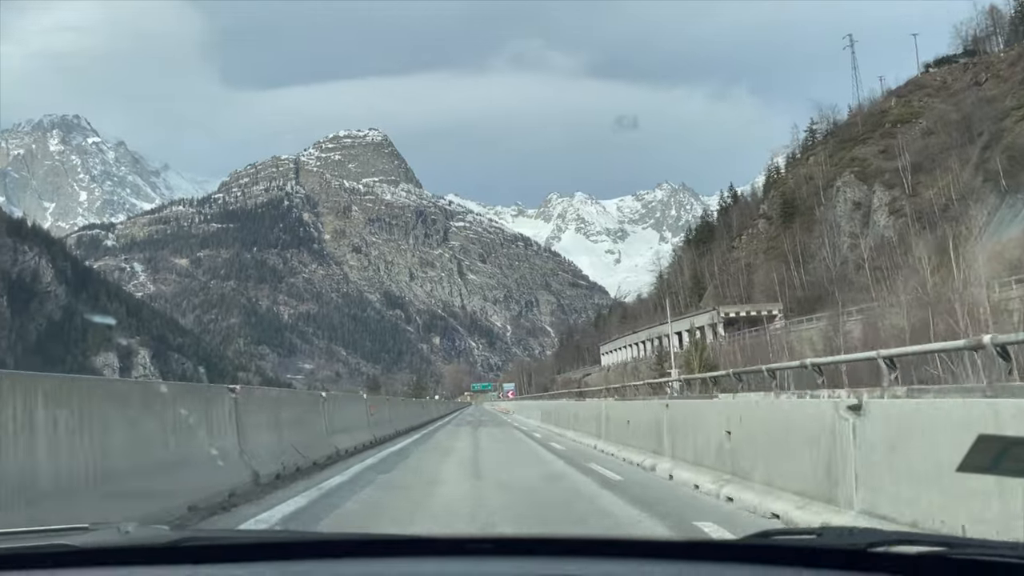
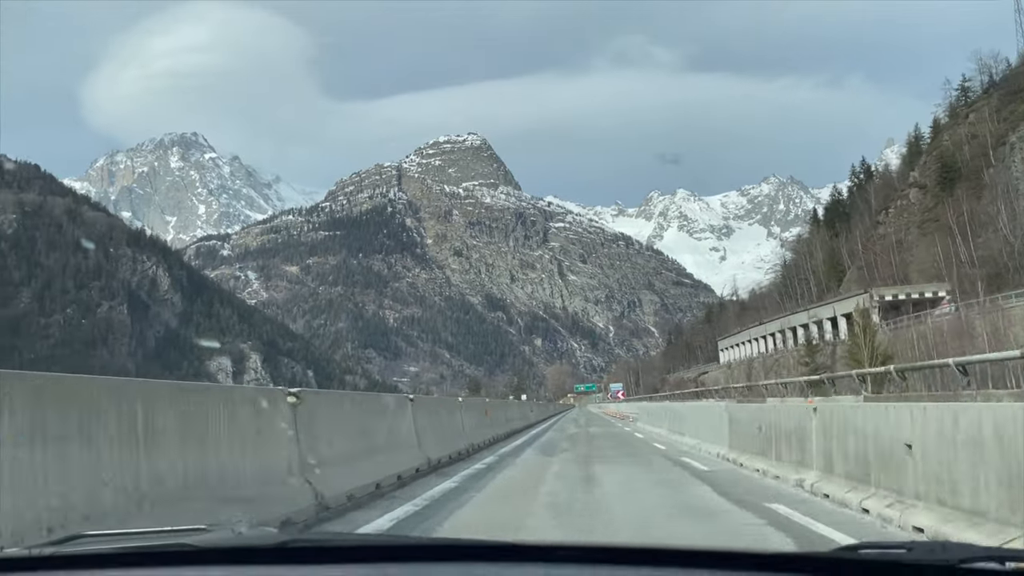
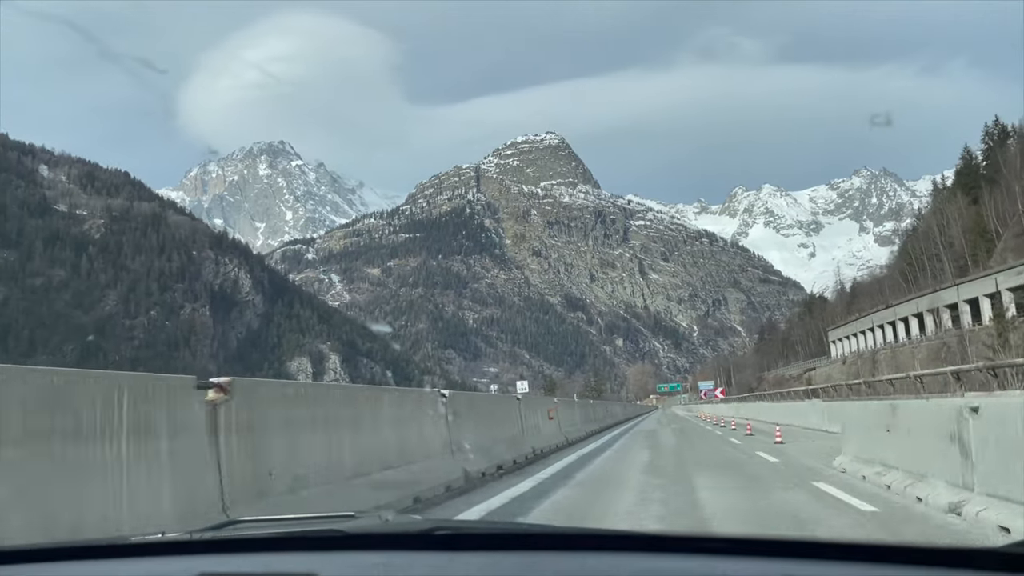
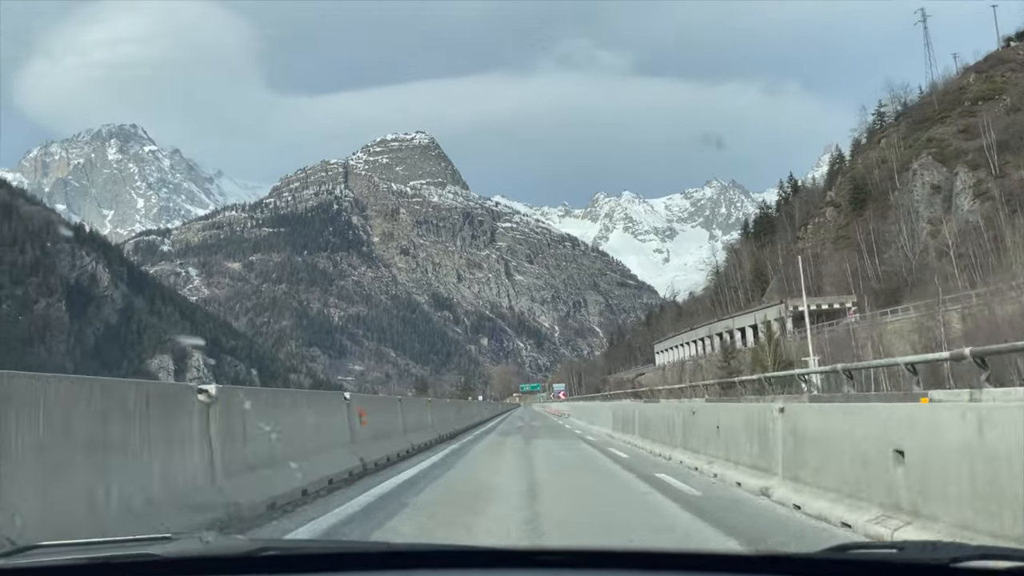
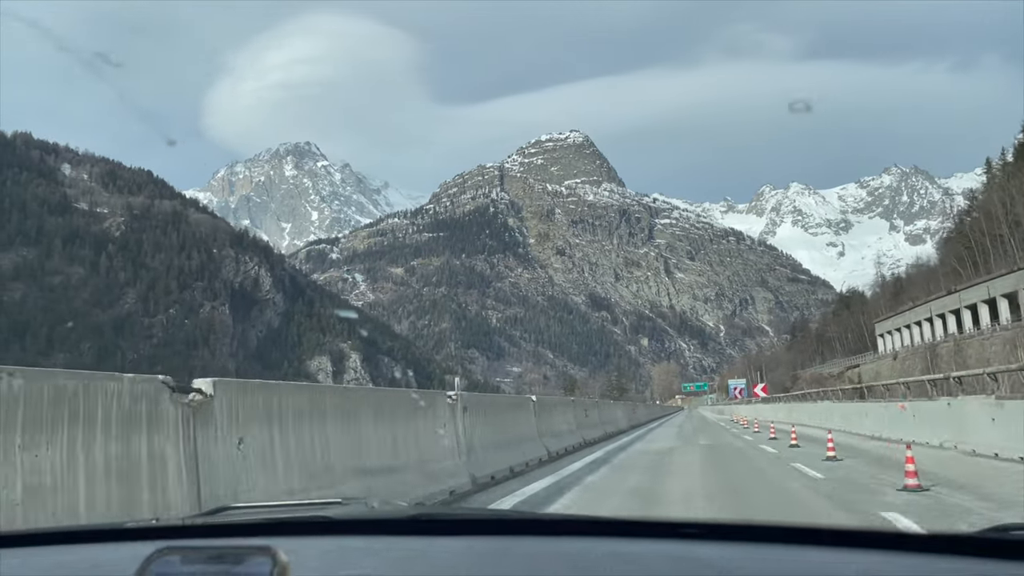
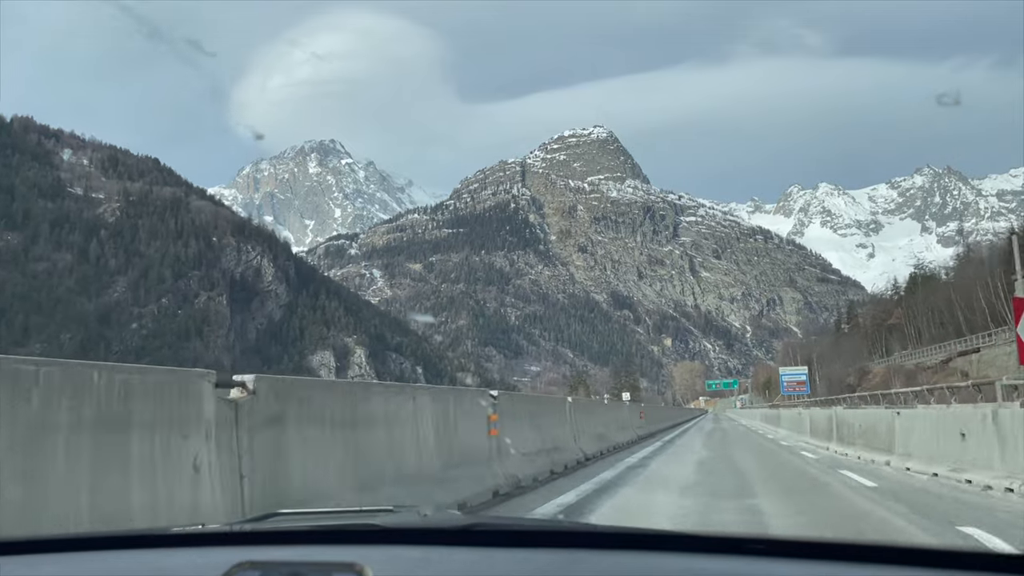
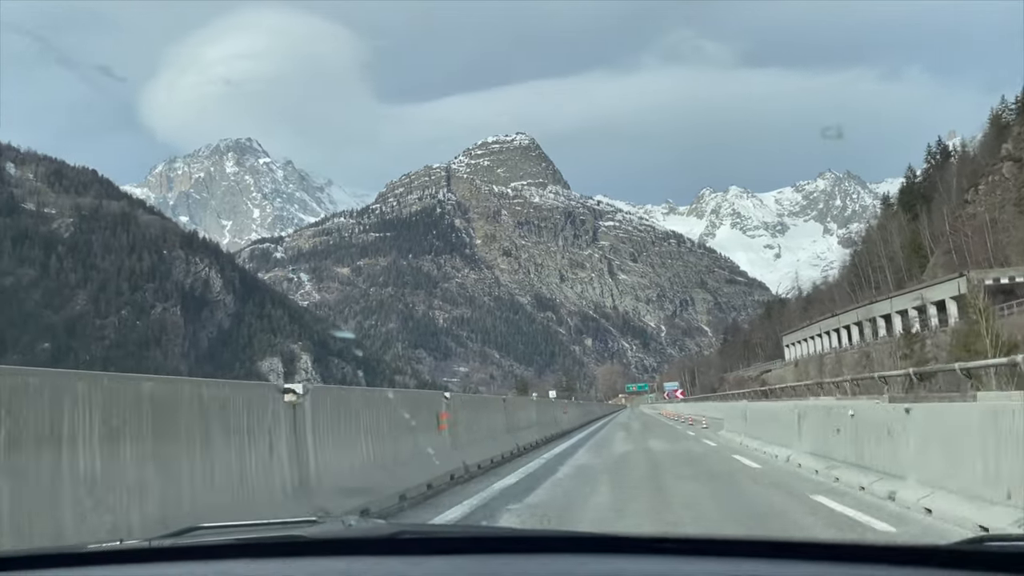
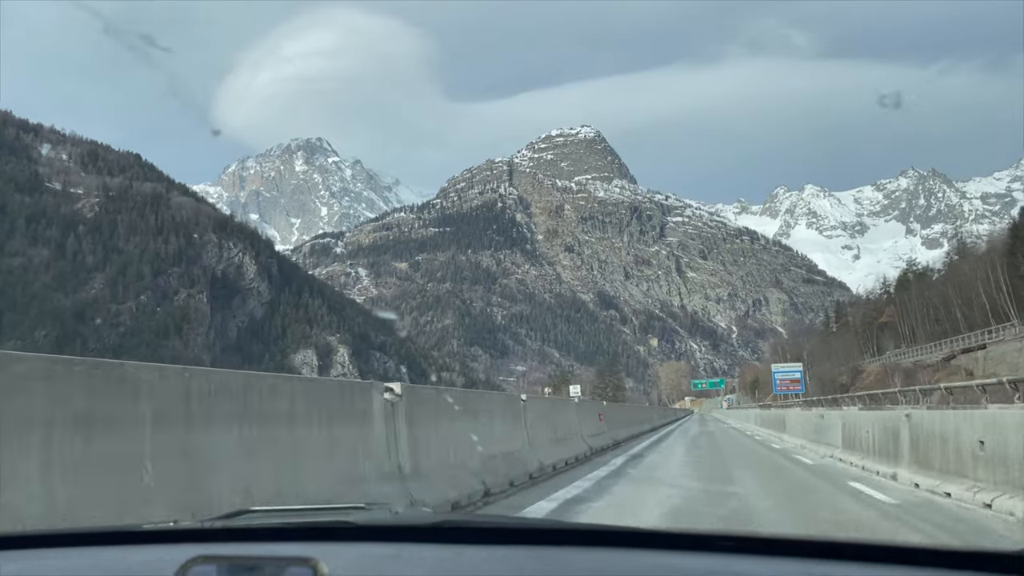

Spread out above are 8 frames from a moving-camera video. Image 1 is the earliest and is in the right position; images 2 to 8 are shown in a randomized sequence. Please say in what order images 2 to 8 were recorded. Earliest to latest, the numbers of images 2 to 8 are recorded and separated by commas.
4, 2, 7, 3, 5, 6, 8
